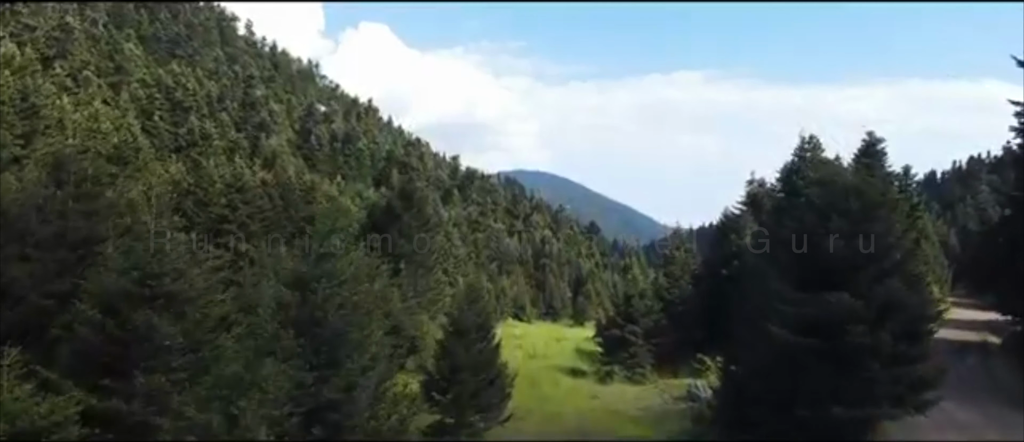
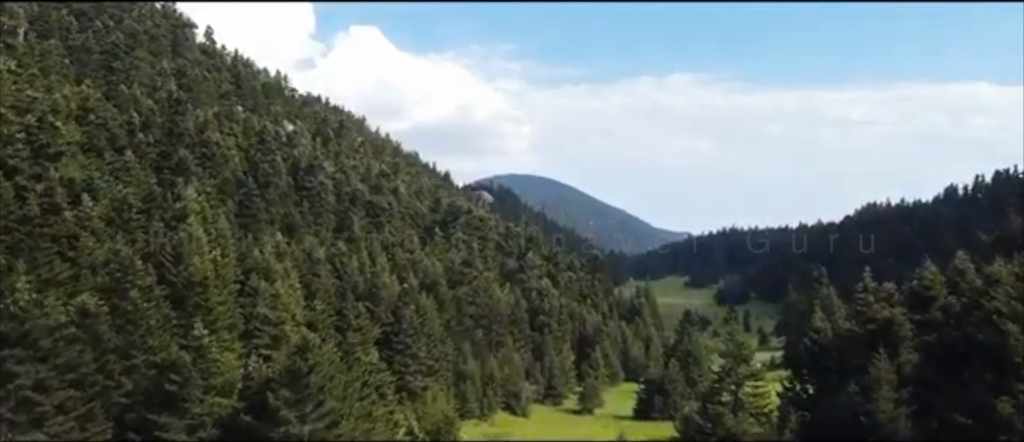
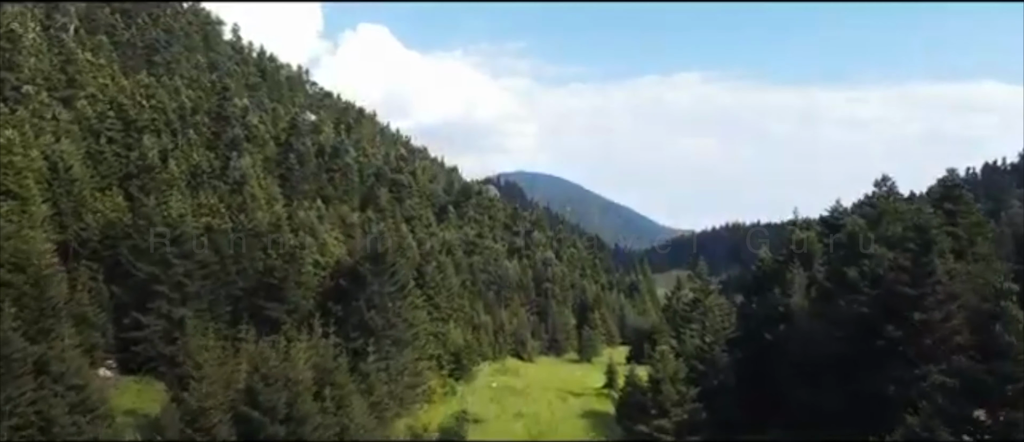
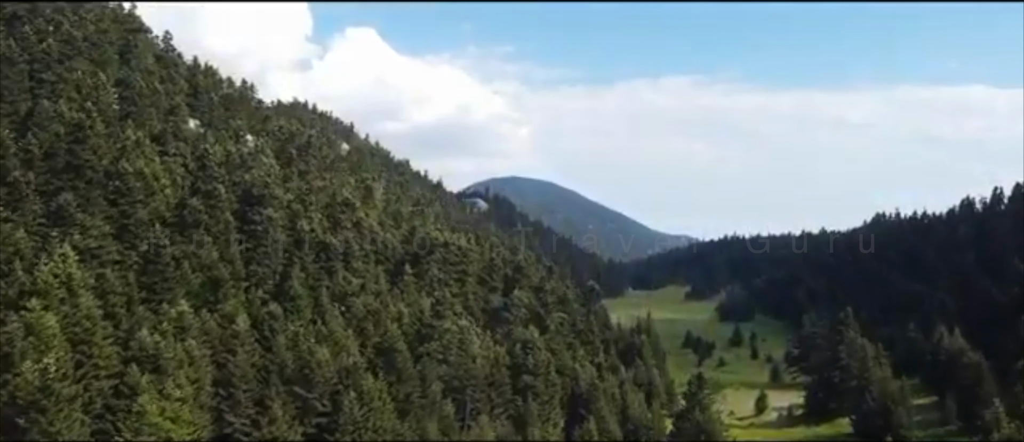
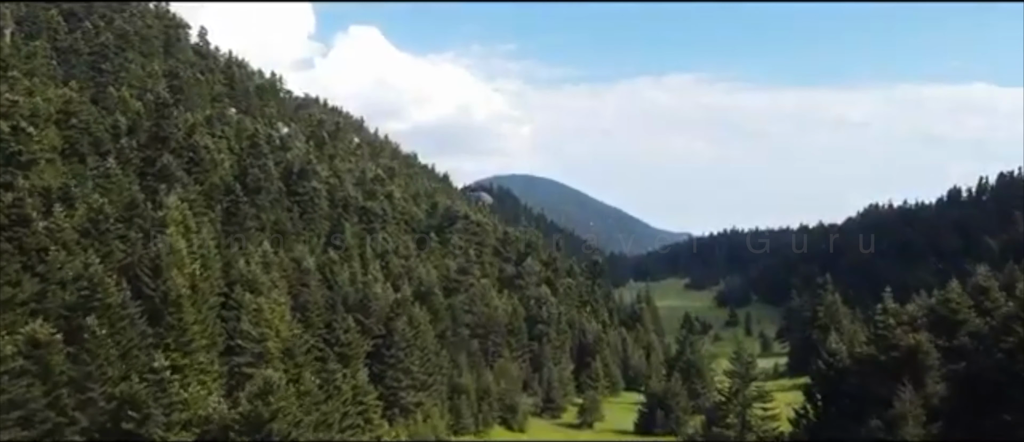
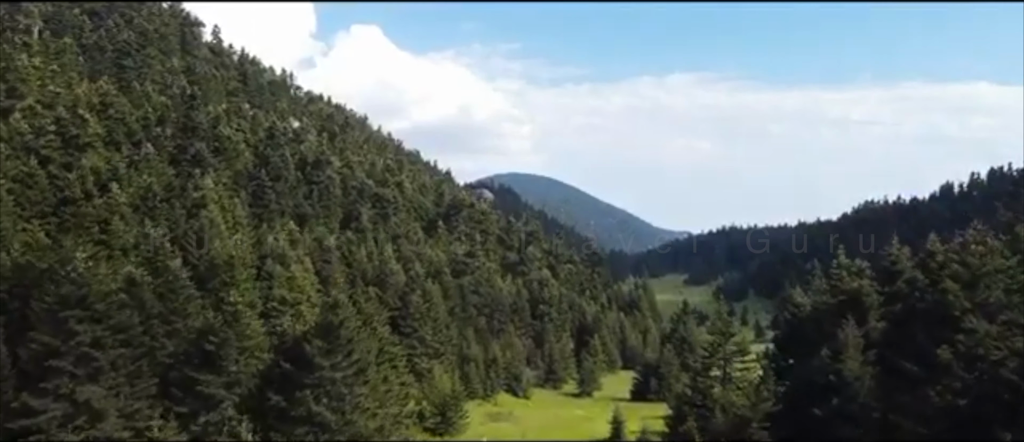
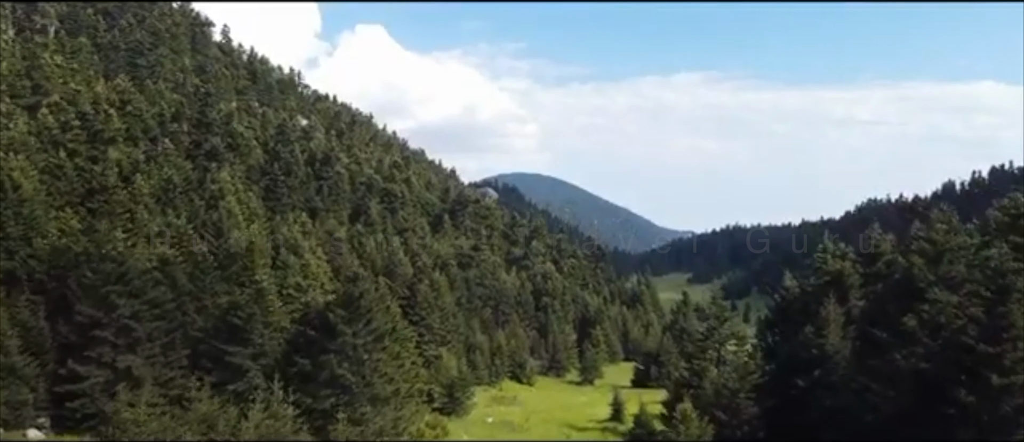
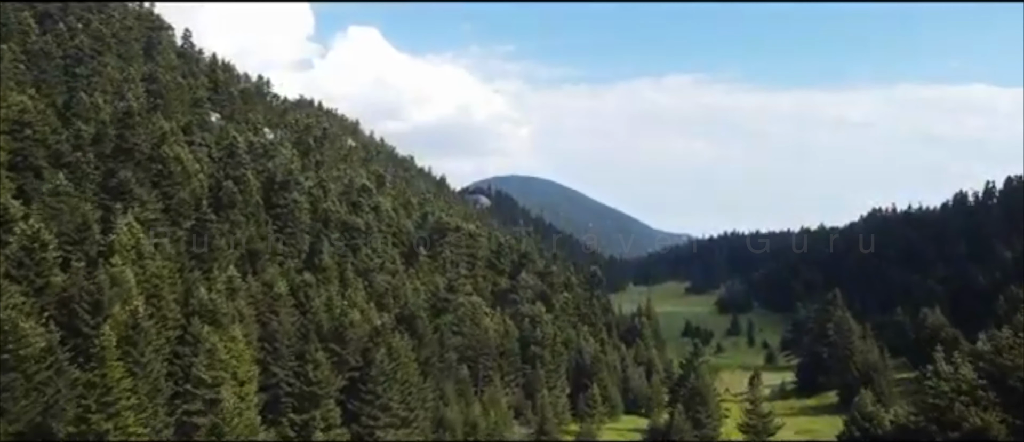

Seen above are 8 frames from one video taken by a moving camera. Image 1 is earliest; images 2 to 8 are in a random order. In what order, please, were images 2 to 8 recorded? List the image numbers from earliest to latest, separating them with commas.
3, 7, 6, 2, 5, 8, 4
